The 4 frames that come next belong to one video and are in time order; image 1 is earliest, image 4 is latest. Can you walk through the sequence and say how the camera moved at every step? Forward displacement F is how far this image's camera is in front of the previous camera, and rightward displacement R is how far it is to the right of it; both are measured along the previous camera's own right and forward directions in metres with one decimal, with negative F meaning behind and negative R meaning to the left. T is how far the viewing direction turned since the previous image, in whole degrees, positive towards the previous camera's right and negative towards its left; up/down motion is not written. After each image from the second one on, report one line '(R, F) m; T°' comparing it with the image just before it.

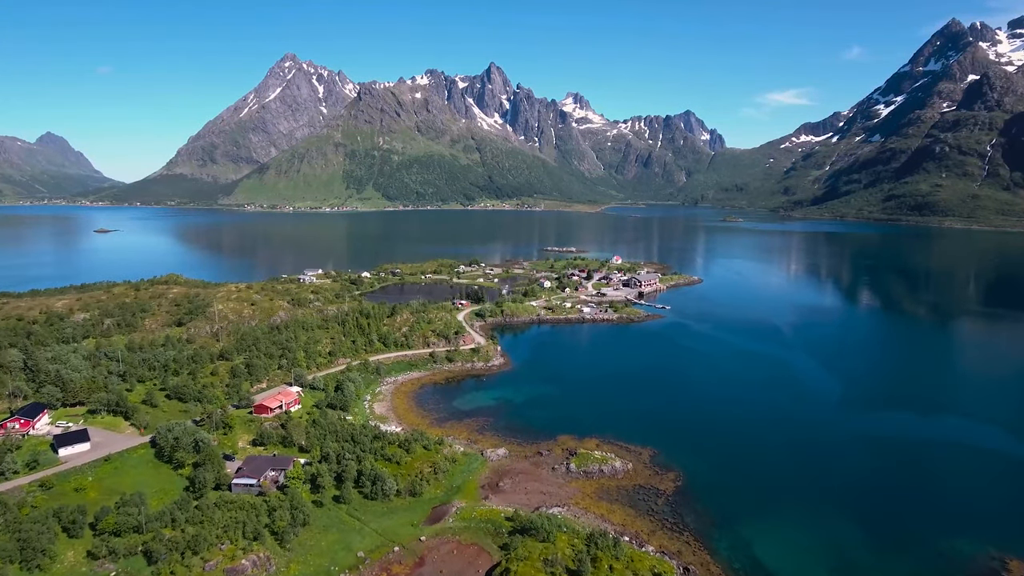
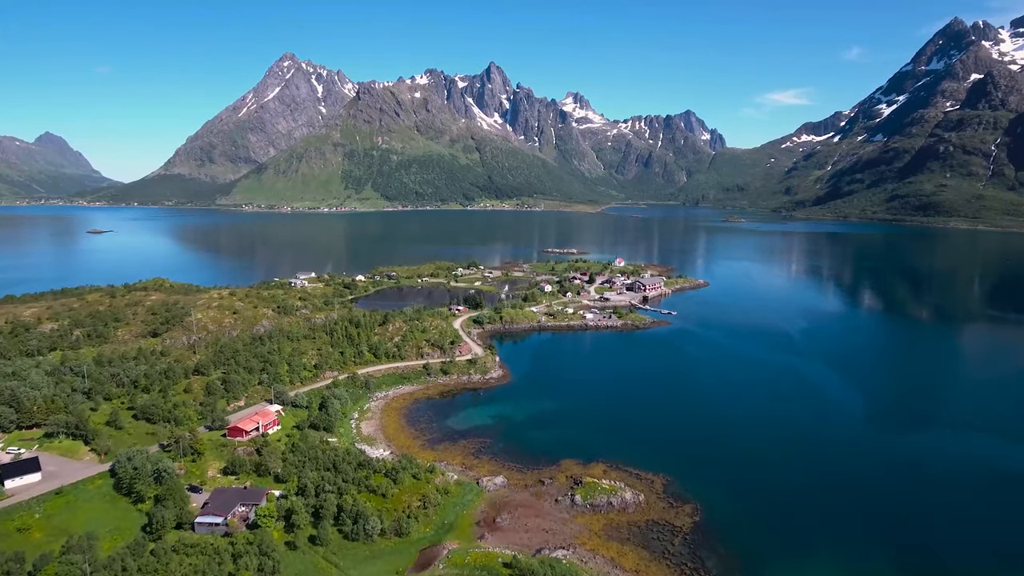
(+0.1, +4.0) m; 0°
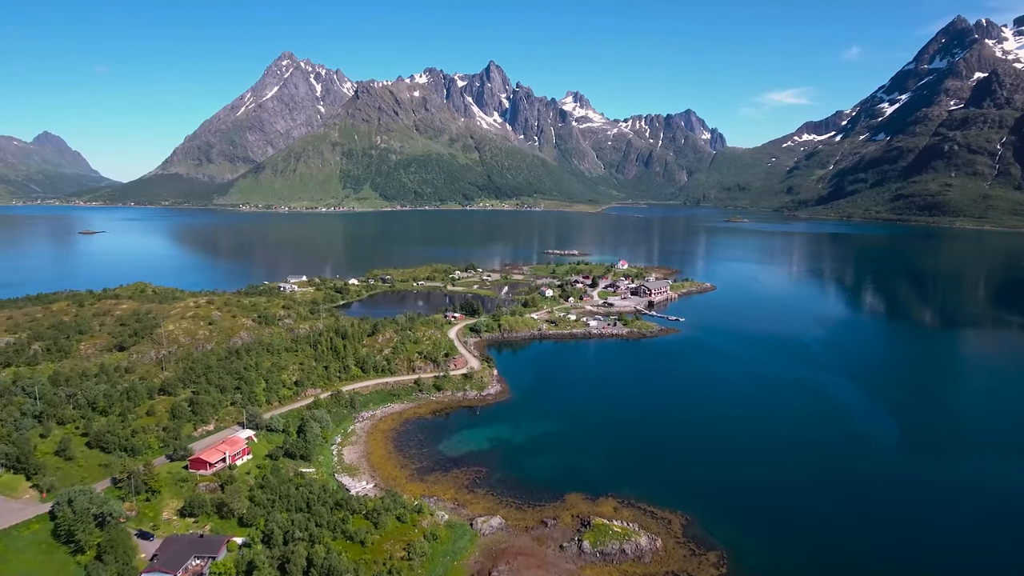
(+0.1, +4.6) m; 0°
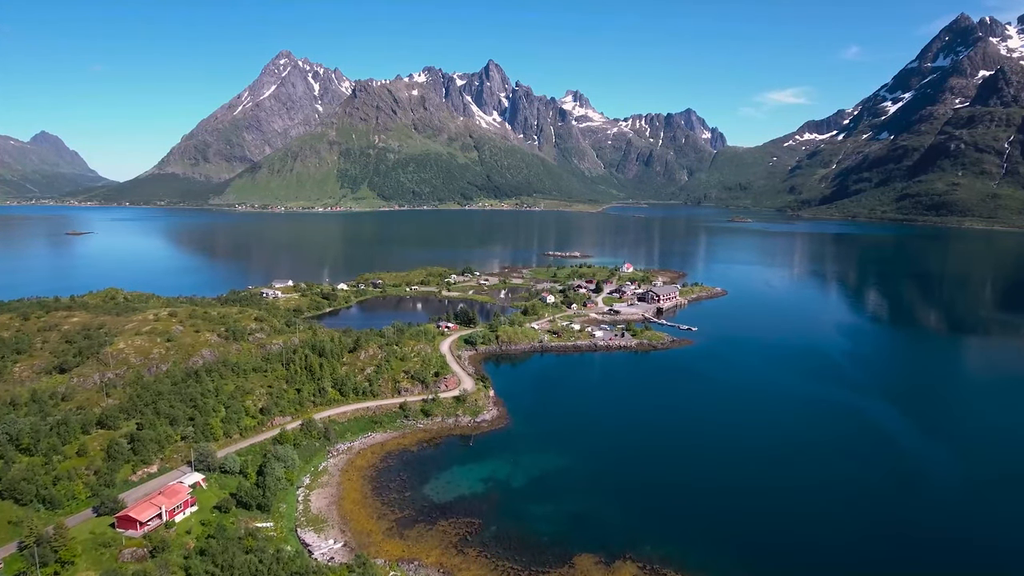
(+0.1, +6.4) m; 0°
